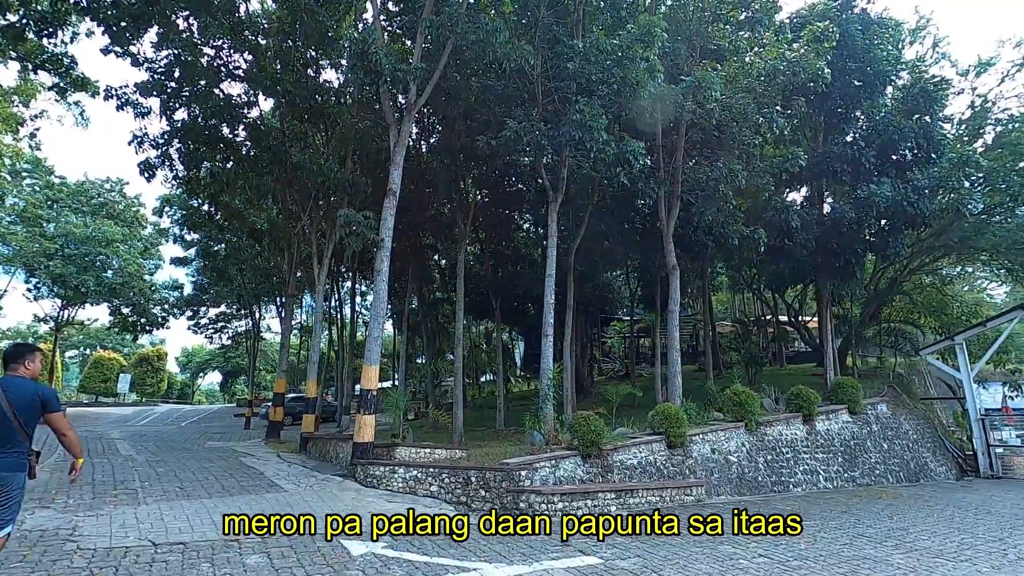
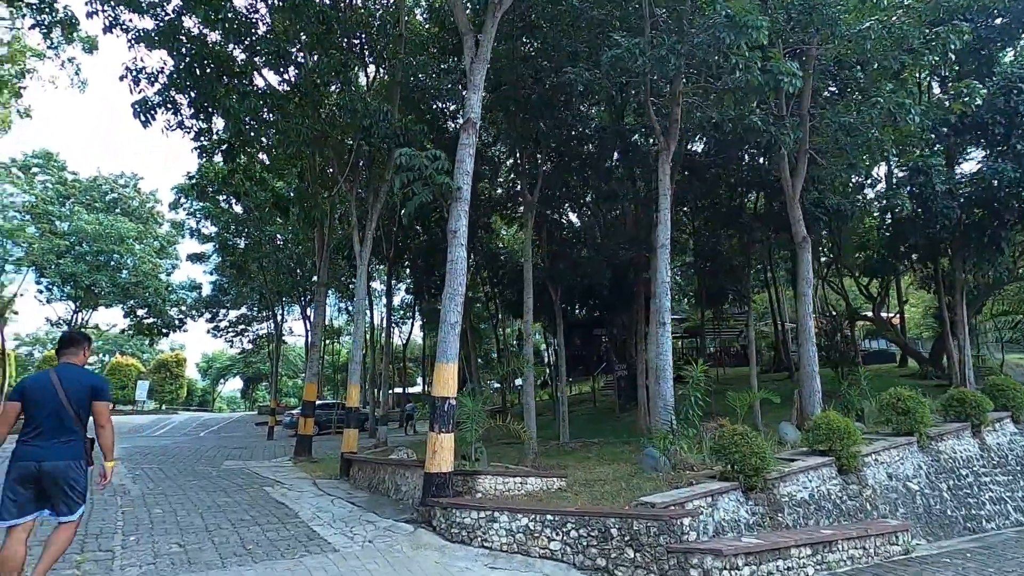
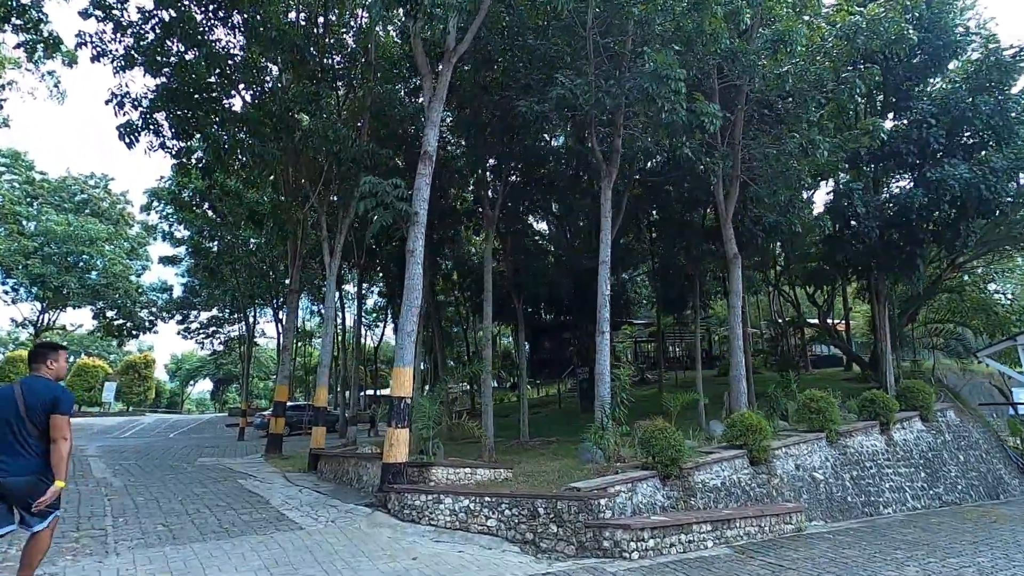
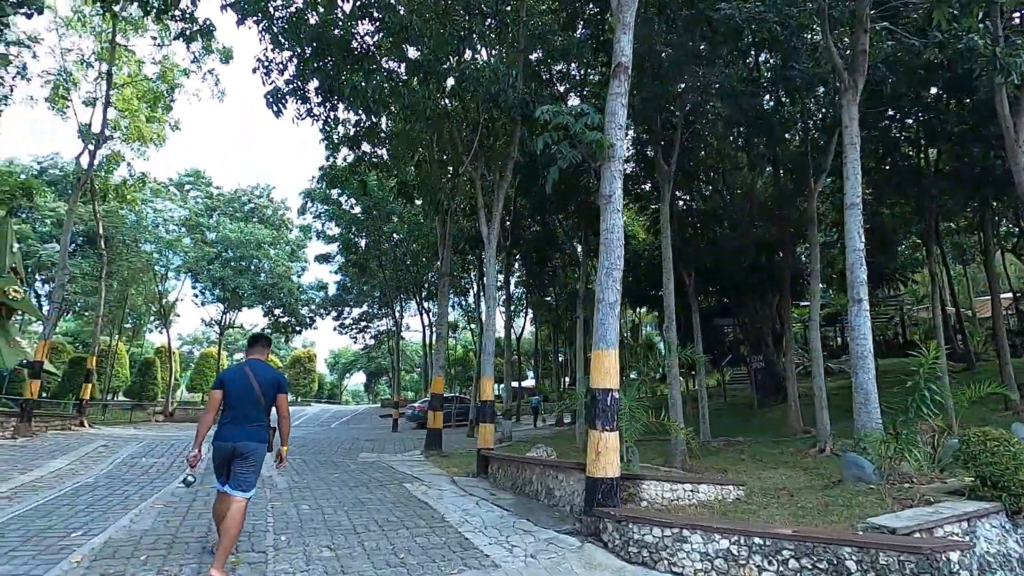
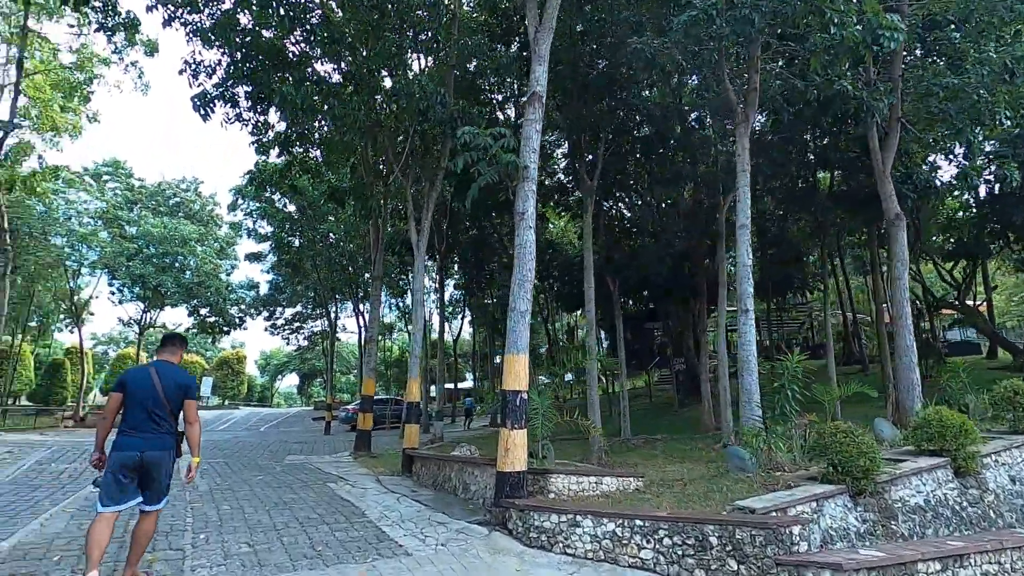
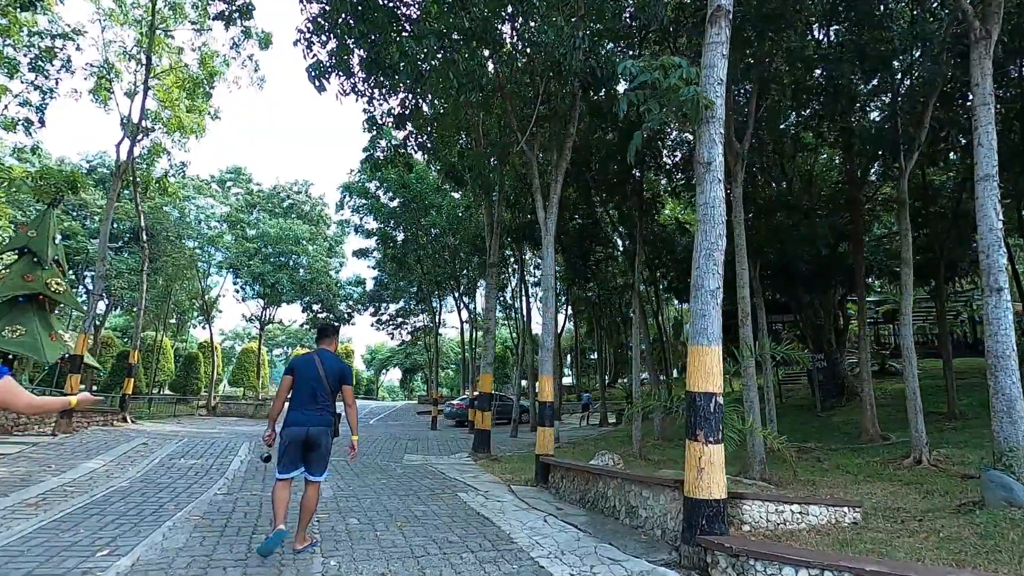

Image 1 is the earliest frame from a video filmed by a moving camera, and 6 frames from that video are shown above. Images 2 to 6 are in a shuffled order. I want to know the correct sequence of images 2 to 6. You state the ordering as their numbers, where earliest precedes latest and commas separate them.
3, 2, 5, 4, 6
